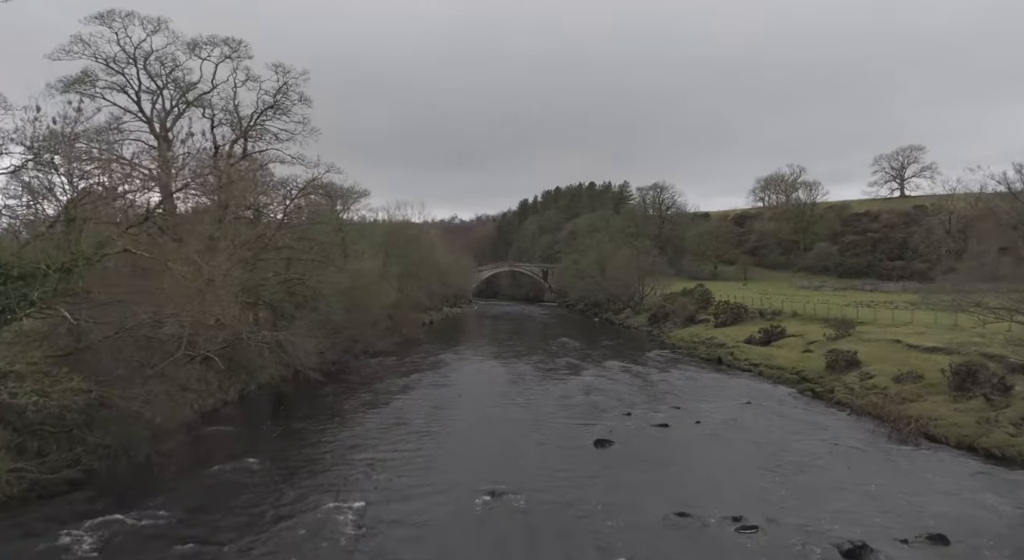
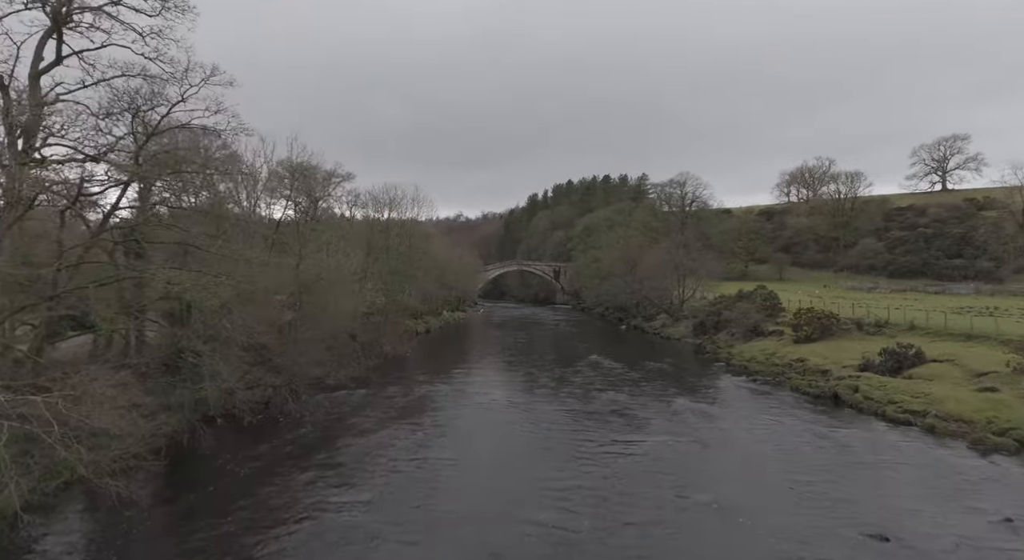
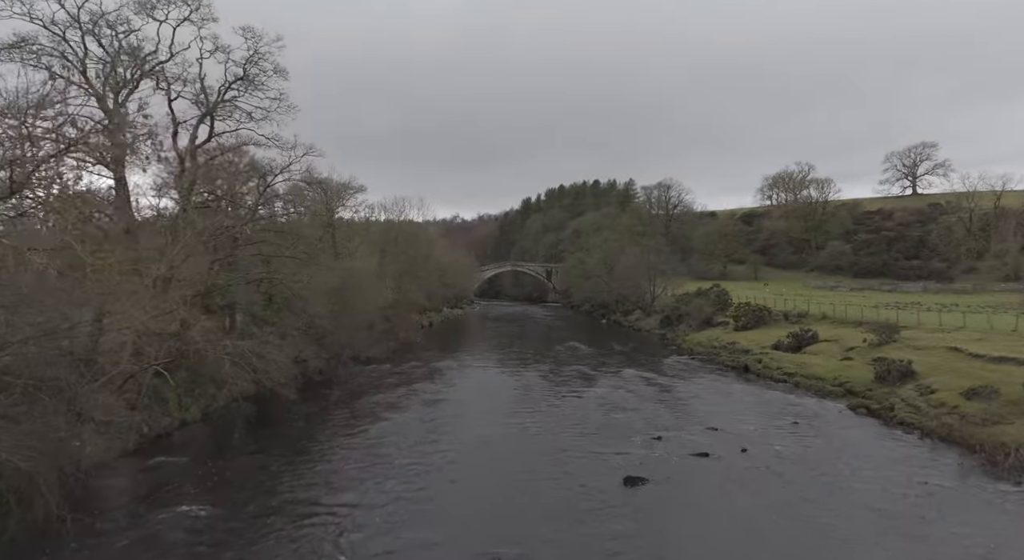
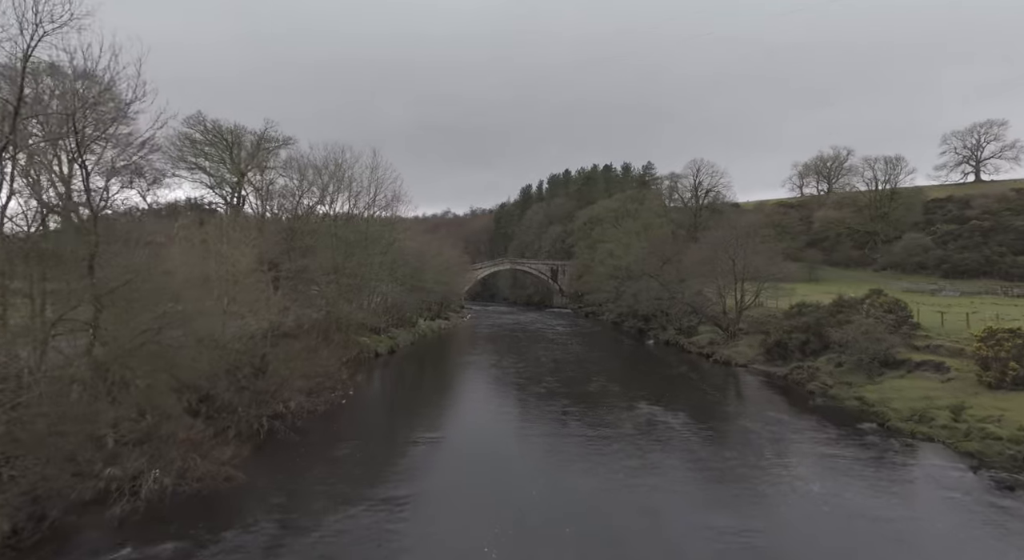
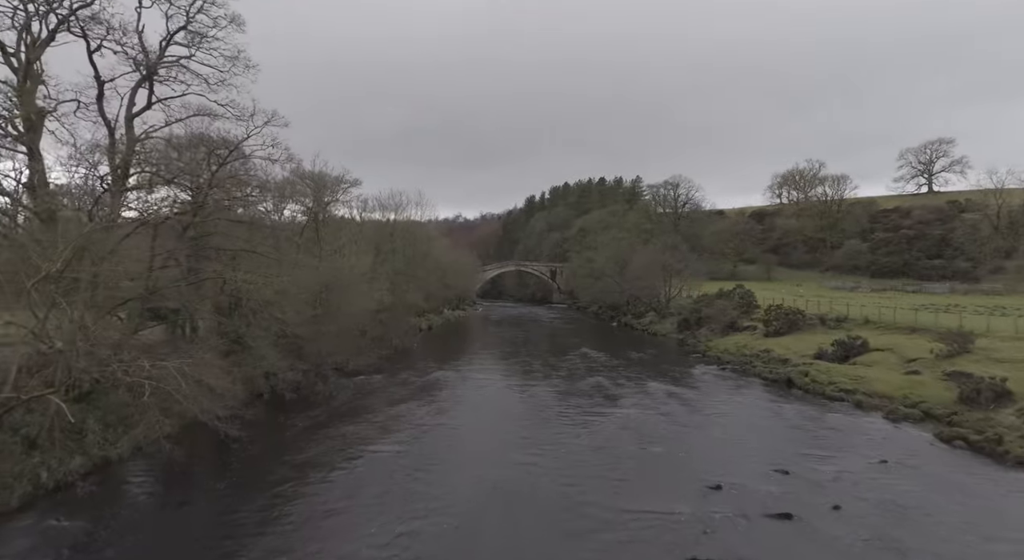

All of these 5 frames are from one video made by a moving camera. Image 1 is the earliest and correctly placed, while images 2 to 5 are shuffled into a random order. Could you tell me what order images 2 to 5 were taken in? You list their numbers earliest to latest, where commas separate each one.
3, 5, 2, 4
